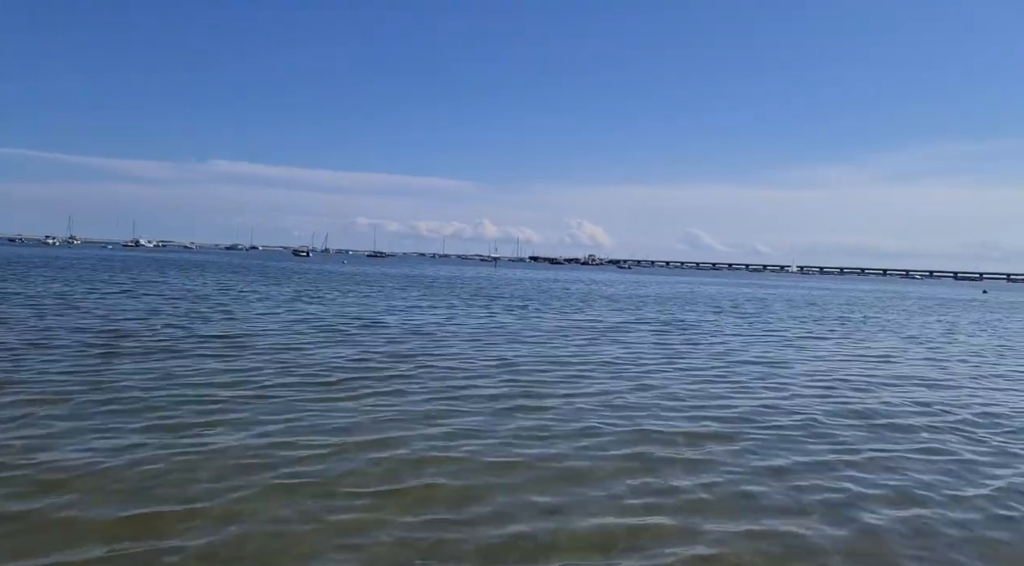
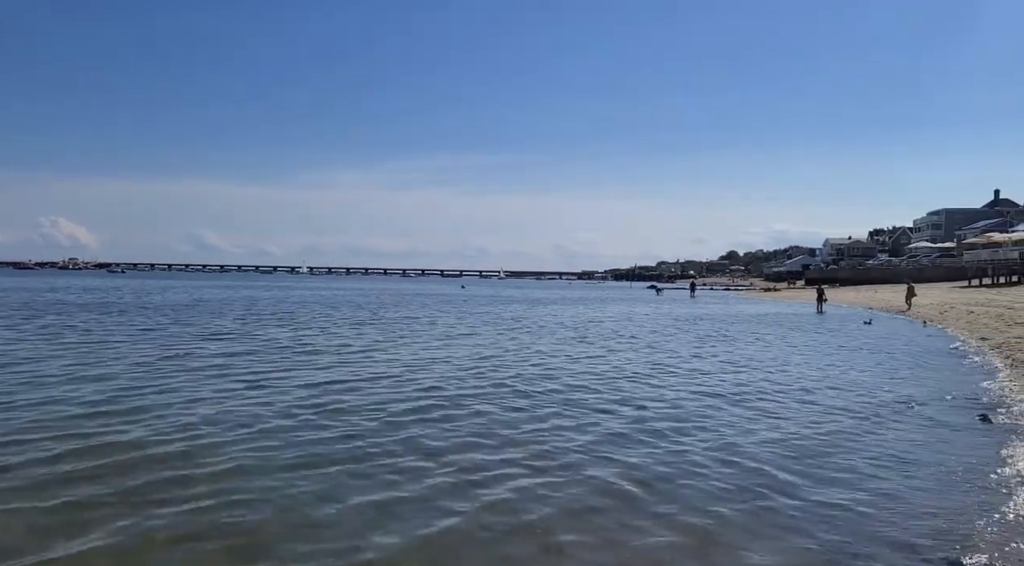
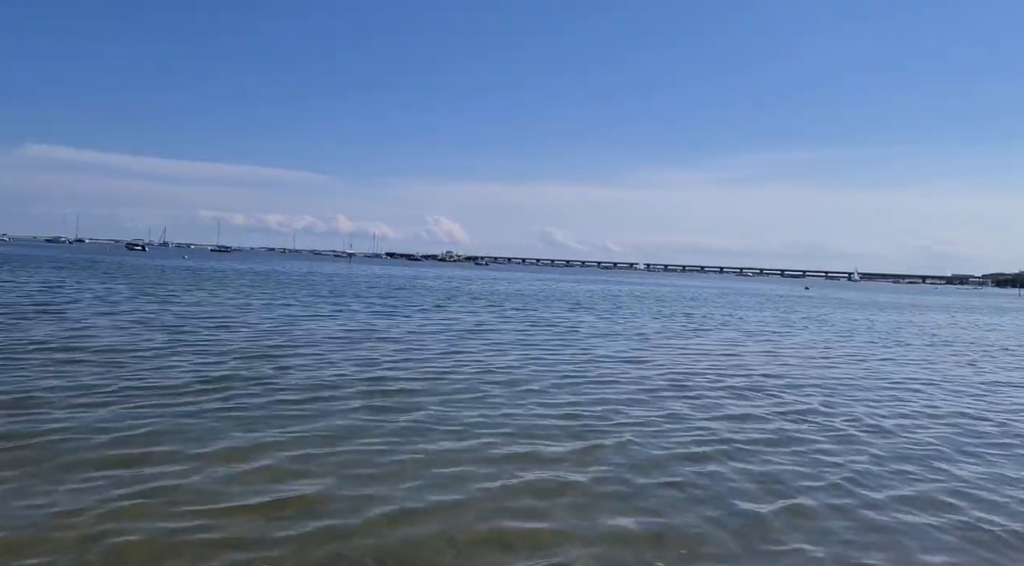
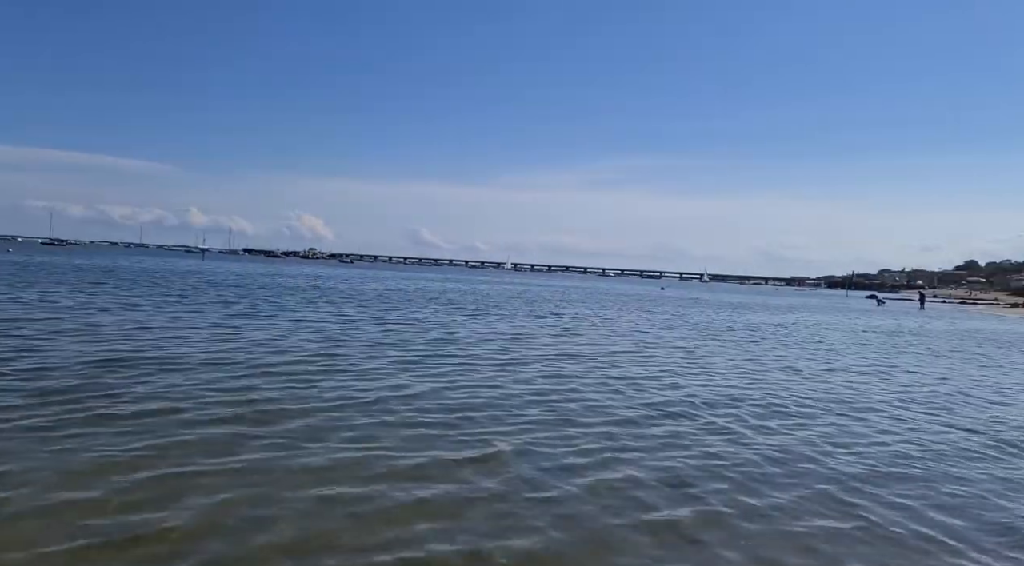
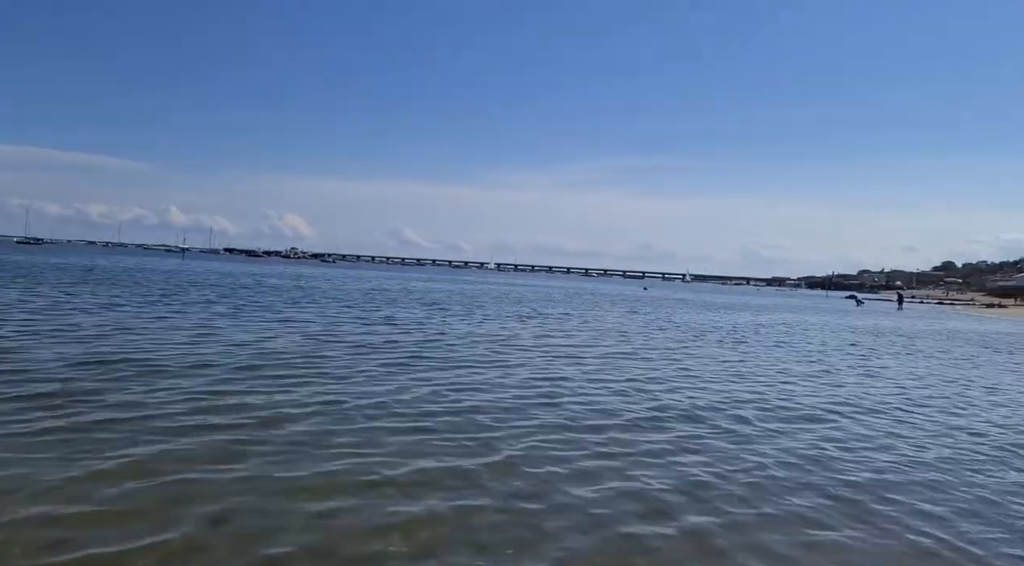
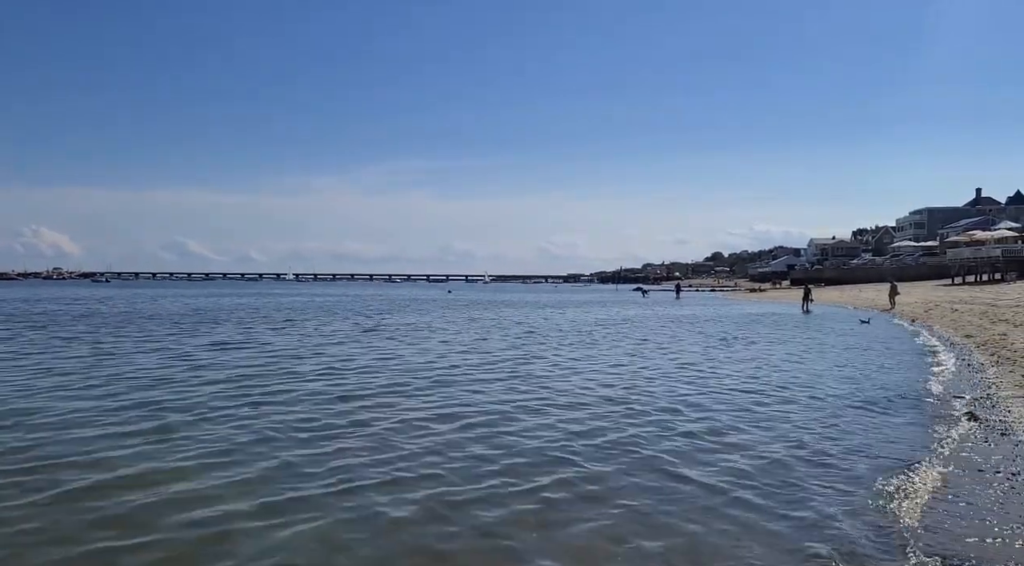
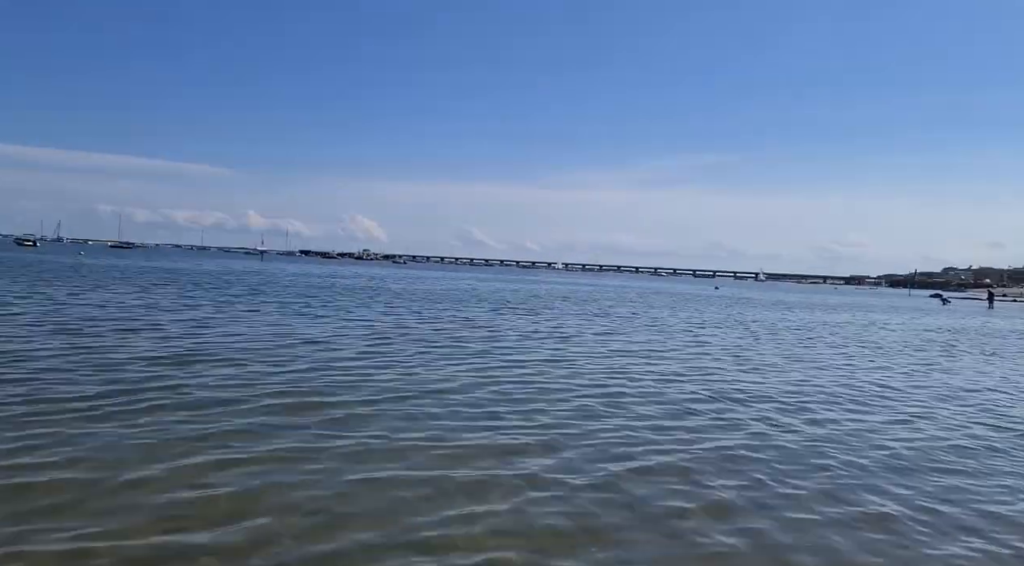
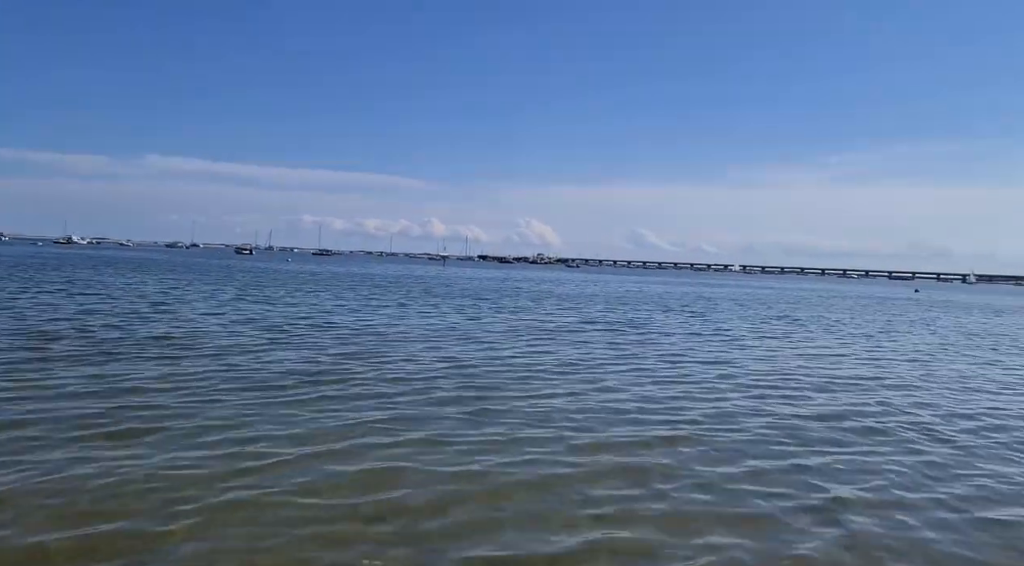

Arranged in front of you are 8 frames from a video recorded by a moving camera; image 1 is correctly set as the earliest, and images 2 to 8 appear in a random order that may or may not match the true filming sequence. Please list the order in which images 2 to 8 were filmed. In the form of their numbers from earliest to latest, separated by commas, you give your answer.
8, 3, 7, 4, 5, 2, 6
